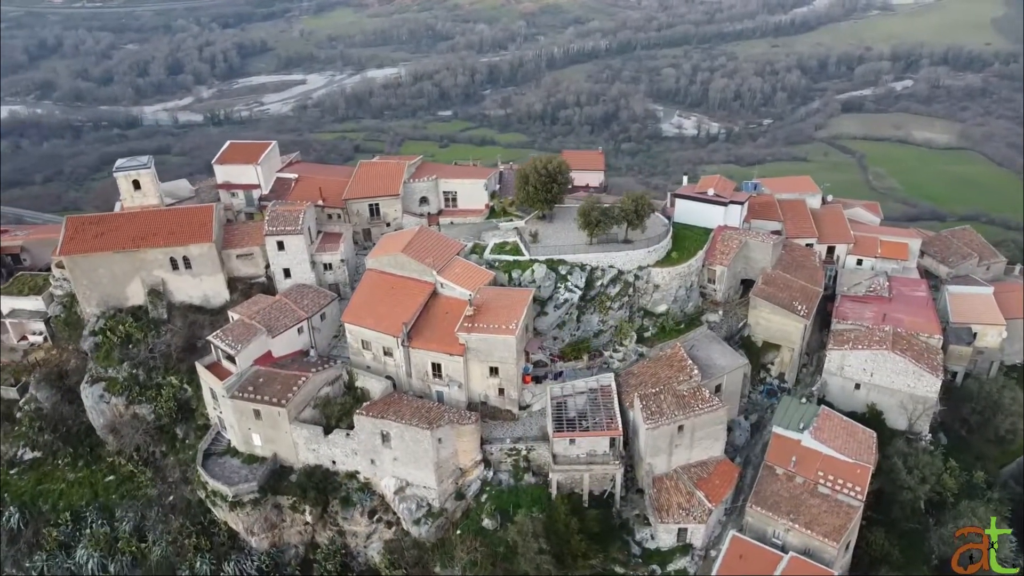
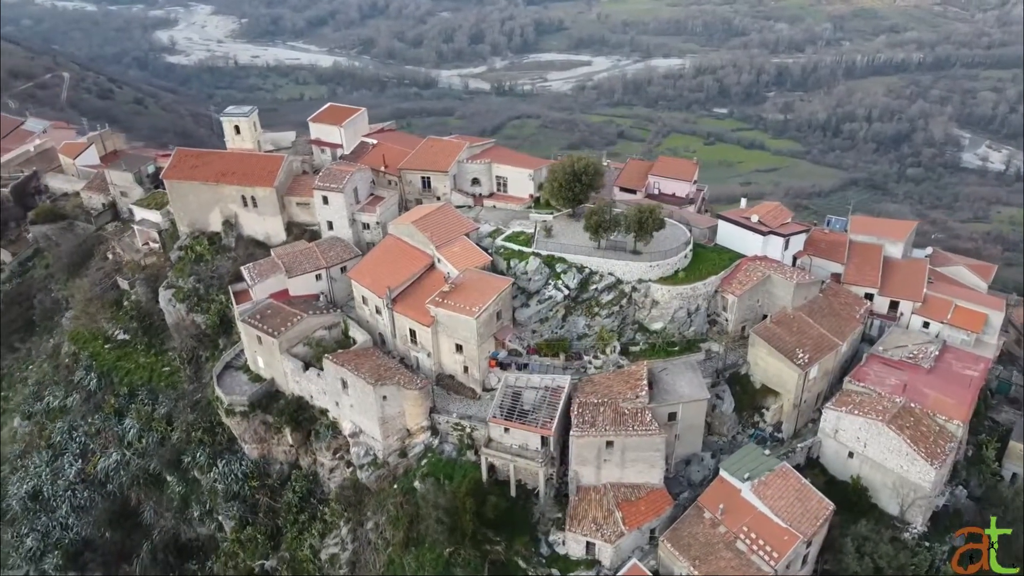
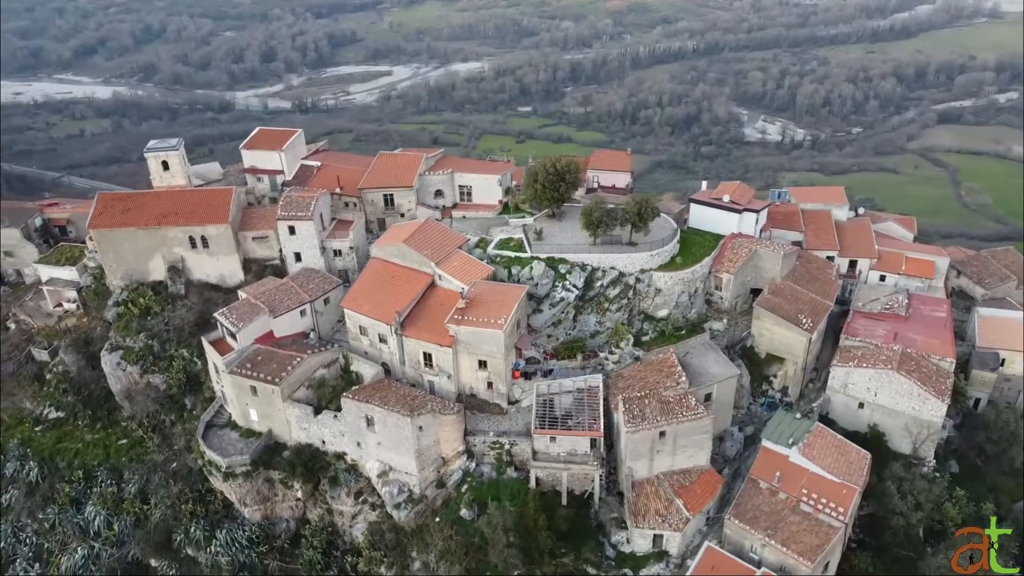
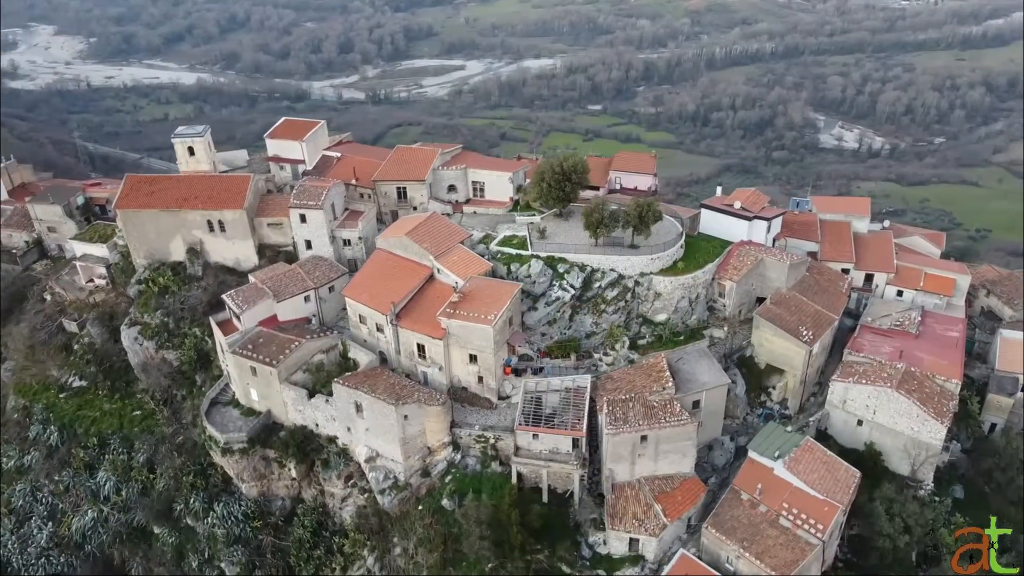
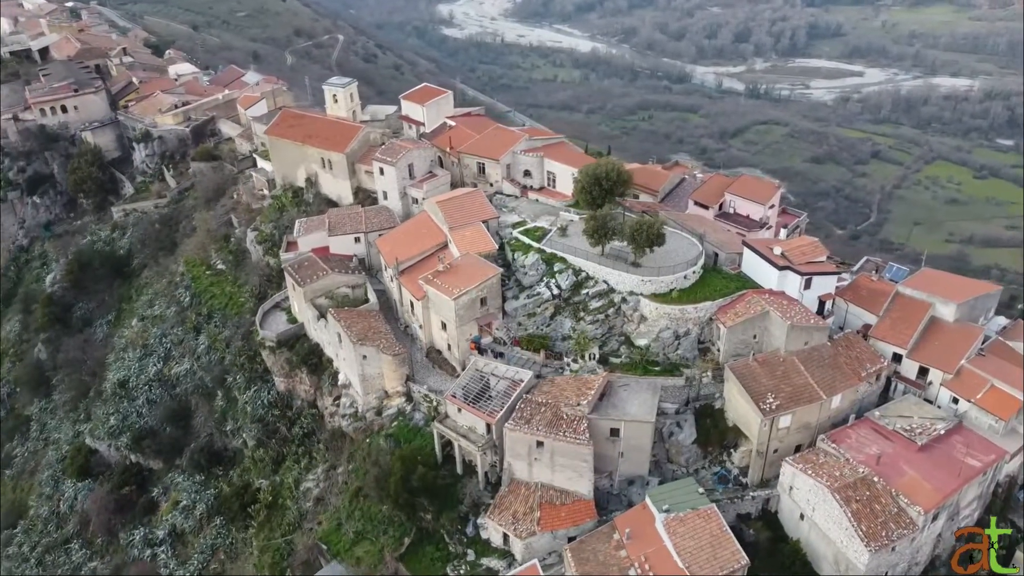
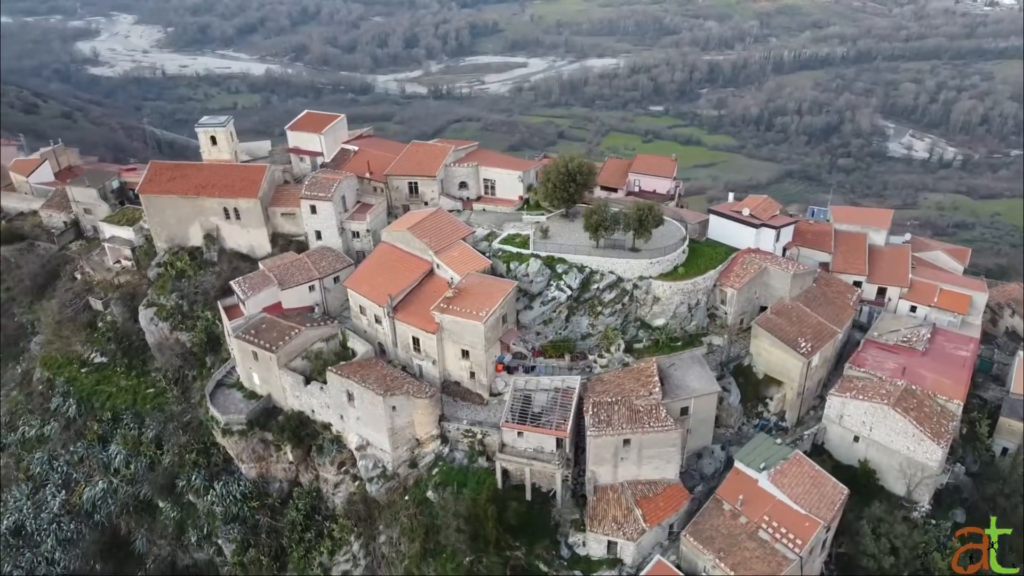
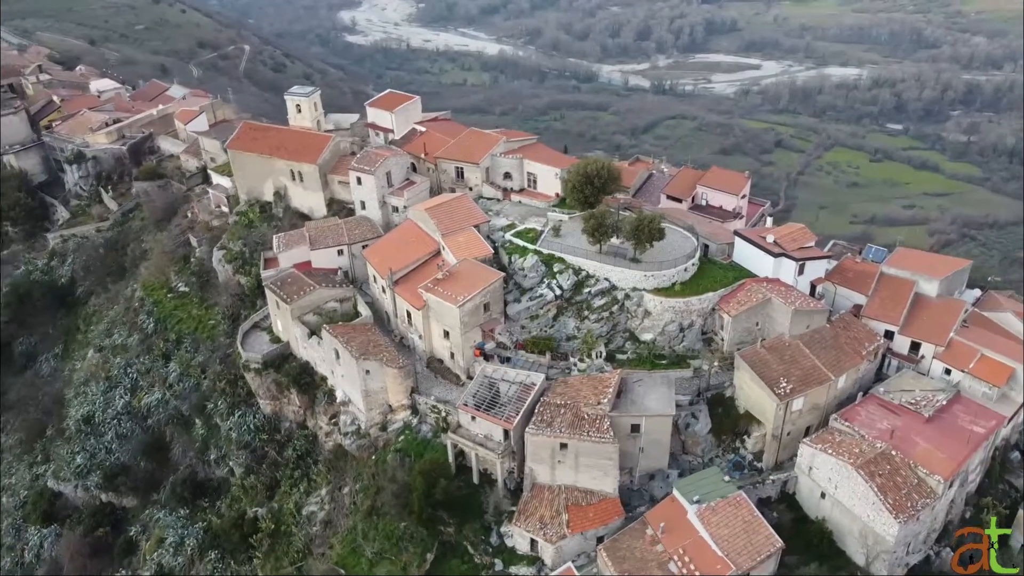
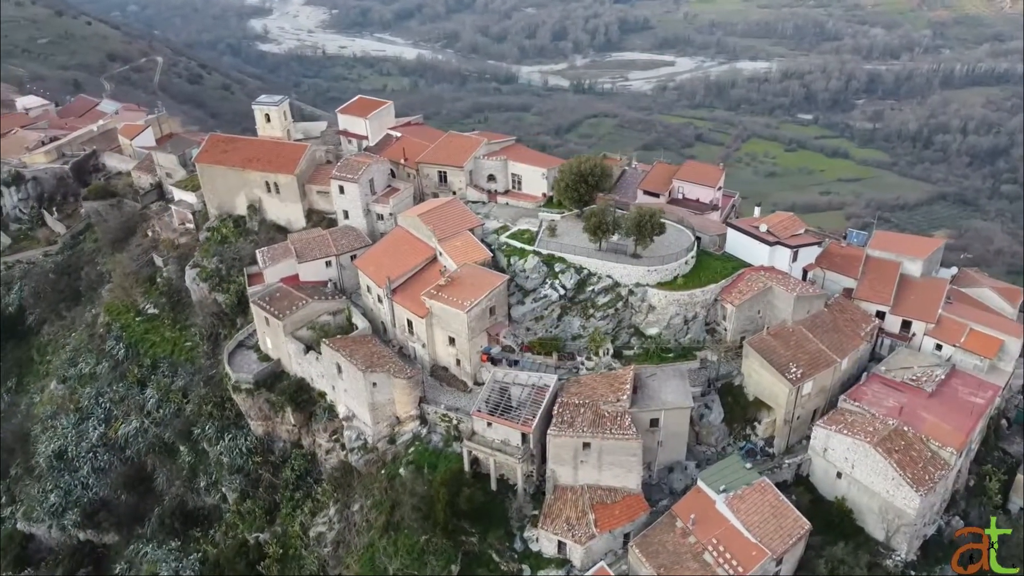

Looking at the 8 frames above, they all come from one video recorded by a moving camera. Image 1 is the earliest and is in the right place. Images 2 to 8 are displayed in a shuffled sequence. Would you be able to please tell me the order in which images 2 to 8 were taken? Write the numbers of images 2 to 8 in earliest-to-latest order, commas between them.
3, 4, 6, 2, 8, 7, 5
